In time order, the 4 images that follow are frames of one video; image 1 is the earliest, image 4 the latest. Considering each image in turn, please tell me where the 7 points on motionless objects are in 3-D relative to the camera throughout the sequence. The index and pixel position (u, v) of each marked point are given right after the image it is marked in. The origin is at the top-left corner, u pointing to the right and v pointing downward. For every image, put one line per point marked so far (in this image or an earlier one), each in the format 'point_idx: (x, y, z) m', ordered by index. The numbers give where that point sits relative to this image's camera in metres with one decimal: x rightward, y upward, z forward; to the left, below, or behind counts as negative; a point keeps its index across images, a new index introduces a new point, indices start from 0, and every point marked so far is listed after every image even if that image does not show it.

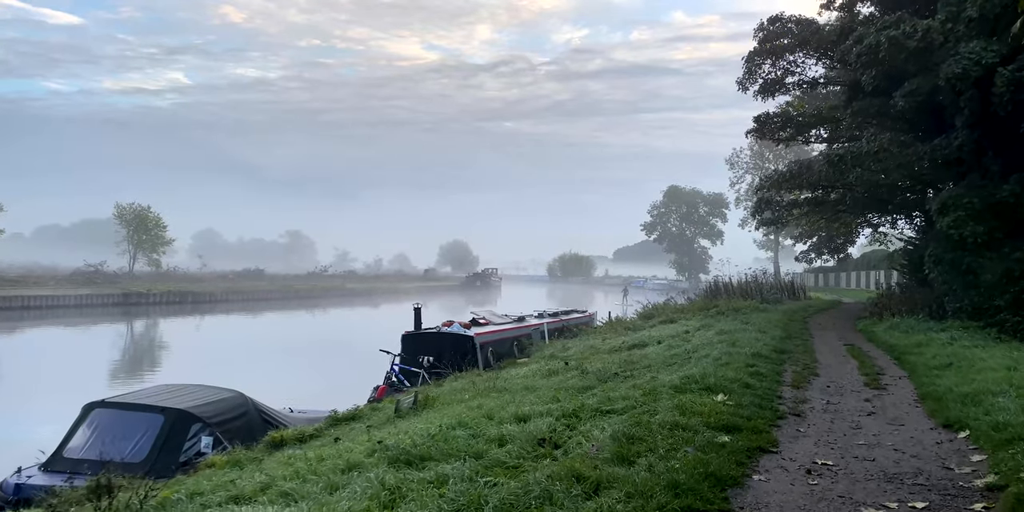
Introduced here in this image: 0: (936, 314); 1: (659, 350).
0: (+10.4, -1.4, +19.3) m
1: (+2.5, -1.6, +13.3) m
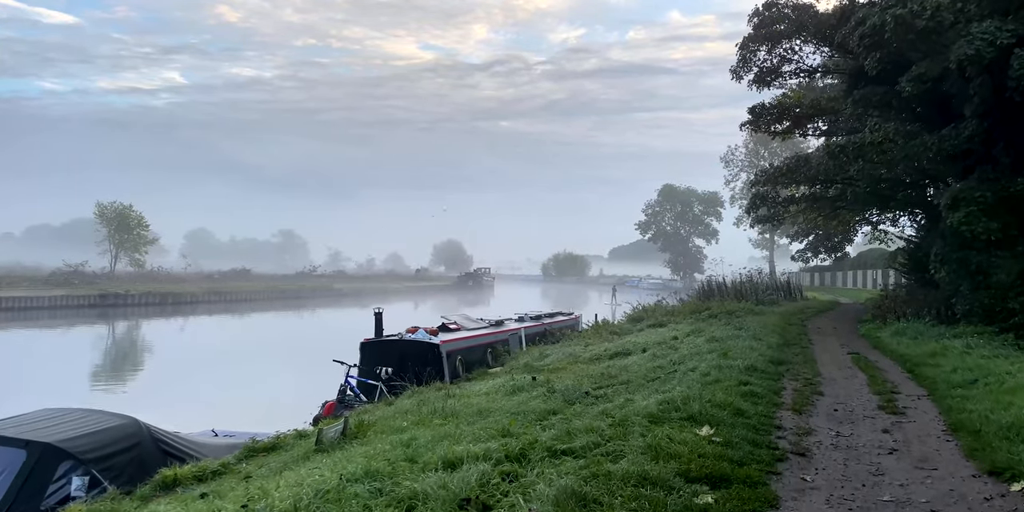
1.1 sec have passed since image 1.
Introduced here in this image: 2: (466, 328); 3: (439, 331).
0: (+9.9, -1.4, +18.0) m
1: (+2.0, -1.6, +11.9) m
2: (-1.0, -1.5, +16.9) m
3: (-1.5, -1.5, +15.8) m
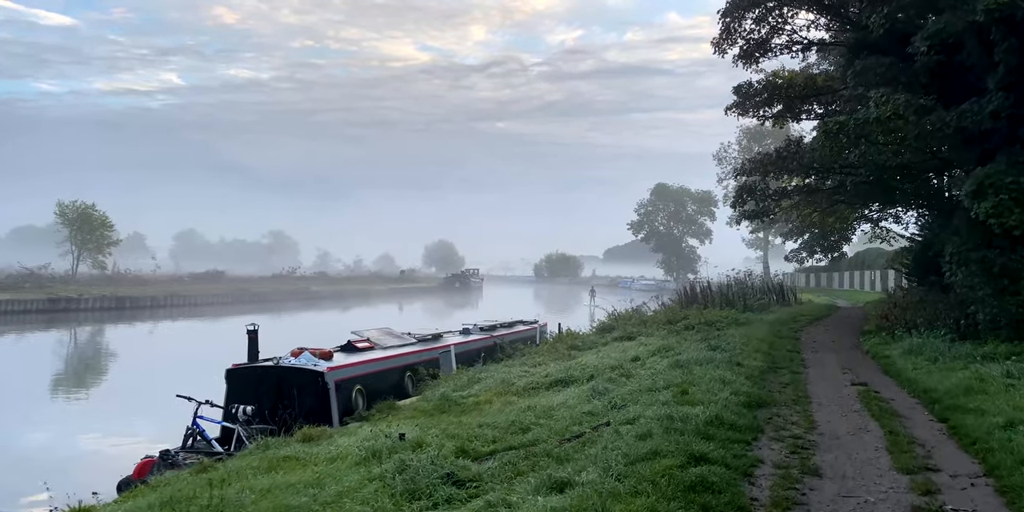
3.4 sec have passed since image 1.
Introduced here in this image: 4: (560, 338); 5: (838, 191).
0: (+8.6, -1.4, +14.9) m
1: (+0.7, -1.6, +8.8) m
2: (-2.3, -1.6, +13.8) m
3: (-2.8, -1.6, +12.8) m
4: (+1.2, -2.1, +19.8) m
5: (+8.3, +1.7, +19.9) m
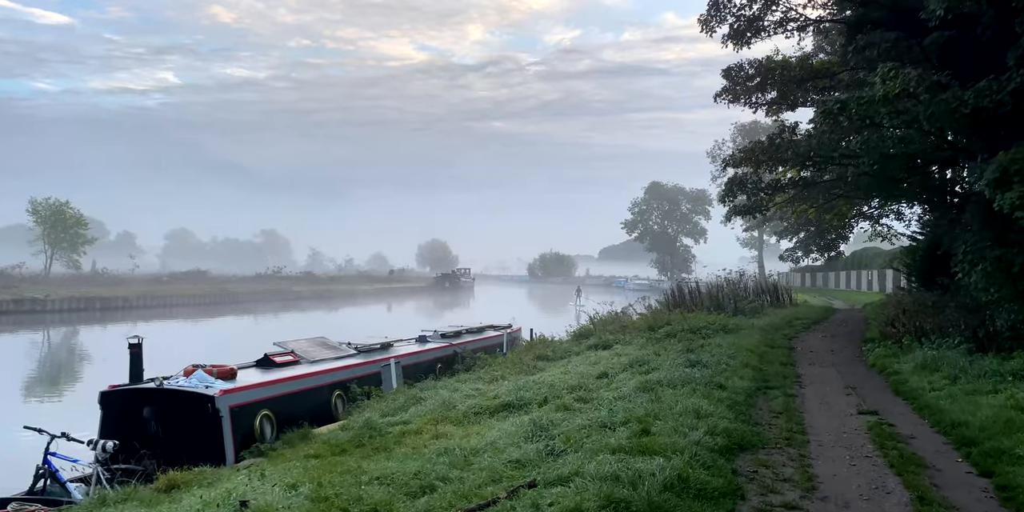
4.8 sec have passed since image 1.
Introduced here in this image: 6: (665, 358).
0: (+7.8, -1.4, +13.1) m
1: (0.0, -1.6, +7.0) m
2: (-3.0, -1.5, +12.0) m
3: (-3.5, -1.5, +10.9) m
4: (+0.4, -2.0, +17.9) m
5: (+7.5, +1.7, +18.0) m
6: (+2.3, -1.5, +11.8) m
